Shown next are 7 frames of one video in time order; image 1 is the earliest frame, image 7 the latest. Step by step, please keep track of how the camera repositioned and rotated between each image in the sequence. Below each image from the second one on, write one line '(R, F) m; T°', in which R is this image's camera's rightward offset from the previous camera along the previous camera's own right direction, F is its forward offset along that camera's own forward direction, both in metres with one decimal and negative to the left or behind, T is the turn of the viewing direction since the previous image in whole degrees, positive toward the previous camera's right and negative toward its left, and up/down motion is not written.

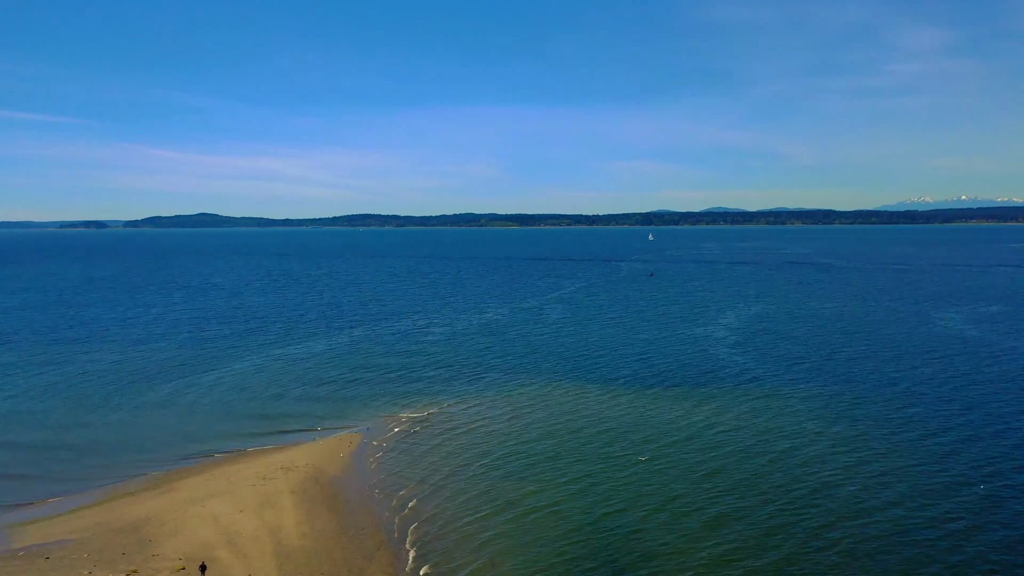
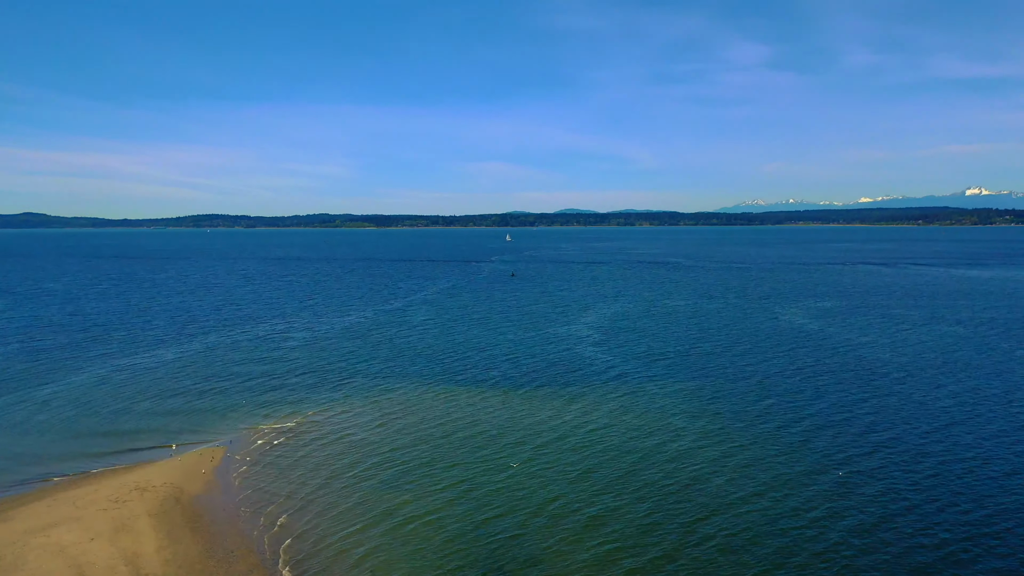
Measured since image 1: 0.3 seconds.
(-0.4, +0.3) m; +10°
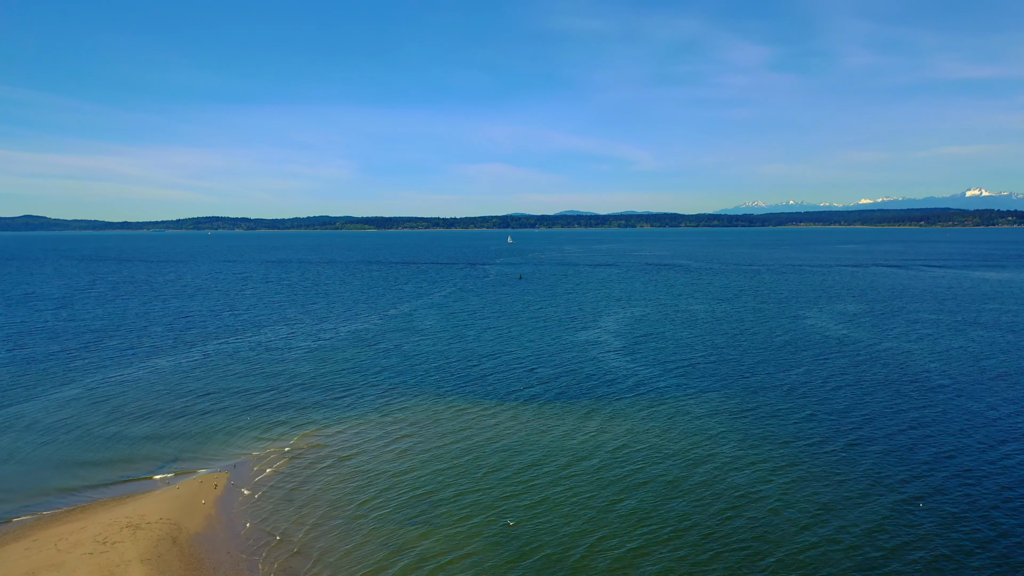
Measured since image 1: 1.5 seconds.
(-0.9, +2.3) m; 0°
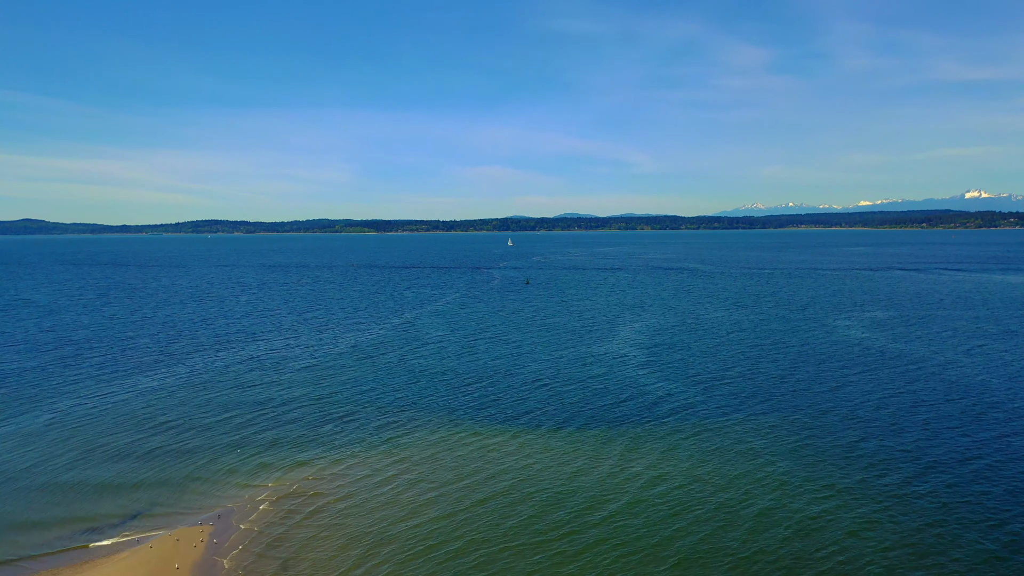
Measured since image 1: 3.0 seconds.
(-0.7, +3.5) m; 0°
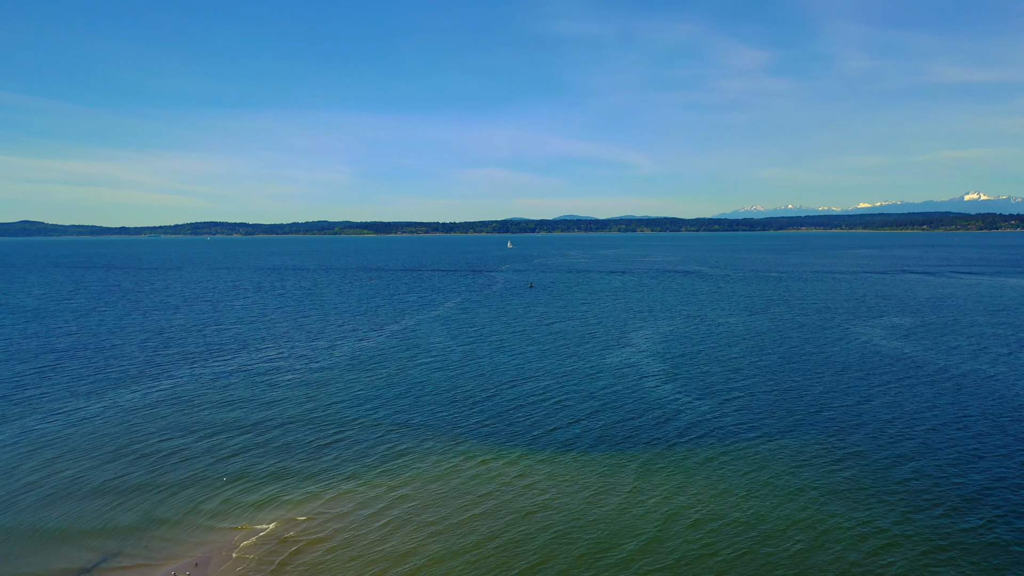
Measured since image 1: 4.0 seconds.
(-0.4, +2.5) m; 0°
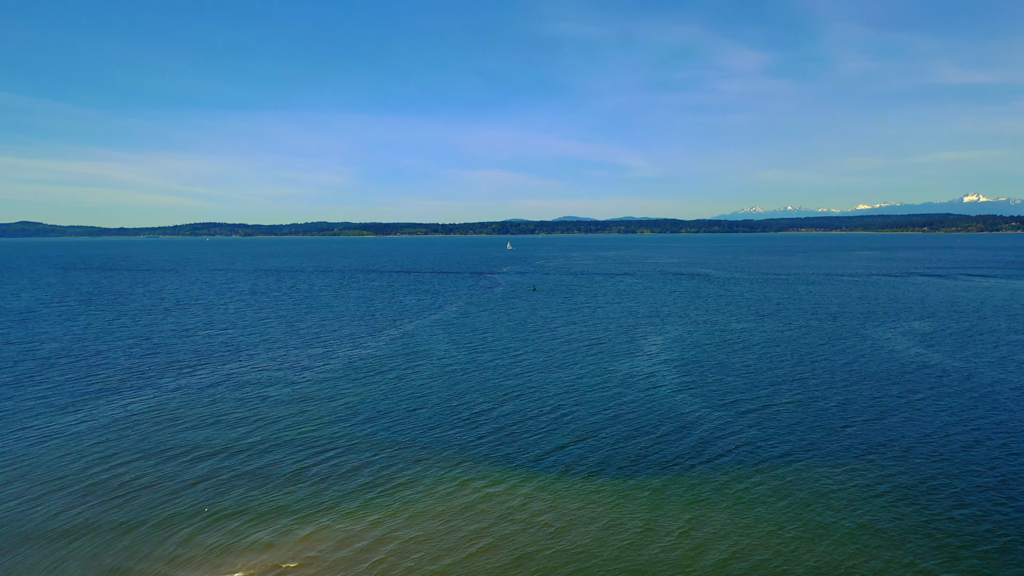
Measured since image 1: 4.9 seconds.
(-0.4, +2.4) m; 0°
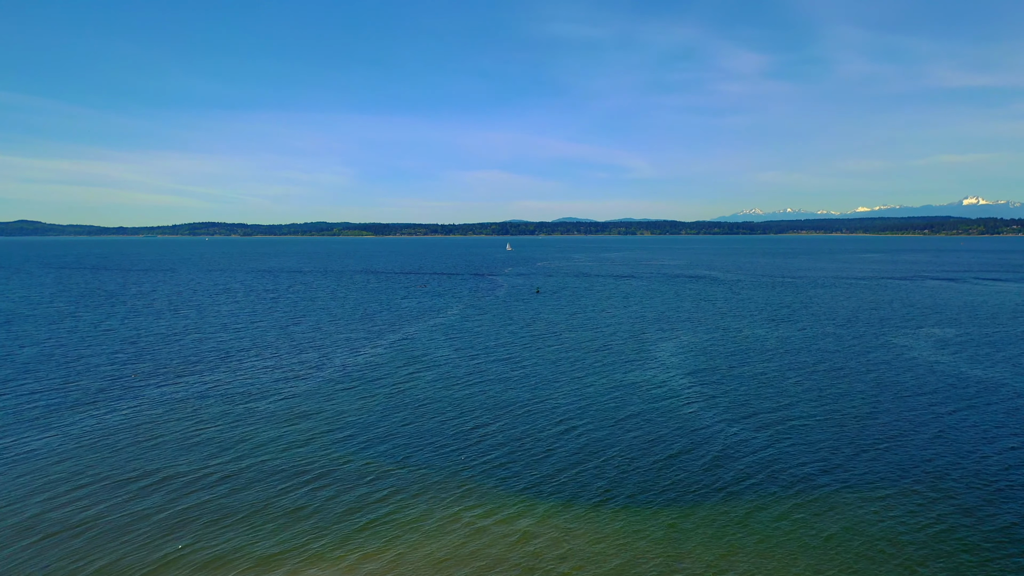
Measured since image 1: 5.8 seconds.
(-0.3, +2.3) m; 0°
